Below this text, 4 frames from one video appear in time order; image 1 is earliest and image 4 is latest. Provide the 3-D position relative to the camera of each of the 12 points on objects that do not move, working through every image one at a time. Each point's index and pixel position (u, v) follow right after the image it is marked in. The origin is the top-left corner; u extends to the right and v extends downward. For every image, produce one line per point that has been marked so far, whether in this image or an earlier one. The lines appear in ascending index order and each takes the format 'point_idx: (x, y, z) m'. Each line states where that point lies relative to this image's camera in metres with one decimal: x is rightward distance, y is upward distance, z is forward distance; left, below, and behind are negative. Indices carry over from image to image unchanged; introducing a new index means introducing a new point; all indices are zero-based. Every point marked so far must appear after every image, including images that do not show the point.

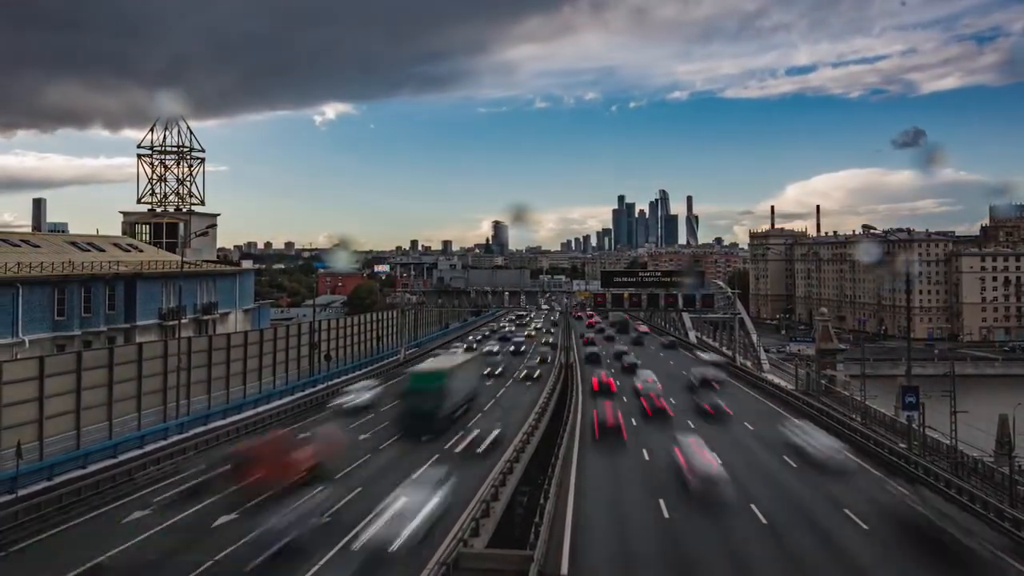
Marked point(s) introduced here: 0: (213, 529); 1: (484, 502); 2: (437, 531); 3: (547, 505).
0: (-7.6, -6.2, +17.6) m
1: (-0.7, -5.4, +17.4) m
2: (-1.9, -6.1, +17.5) m
3: (+1.0, -5.9, +19.0) m
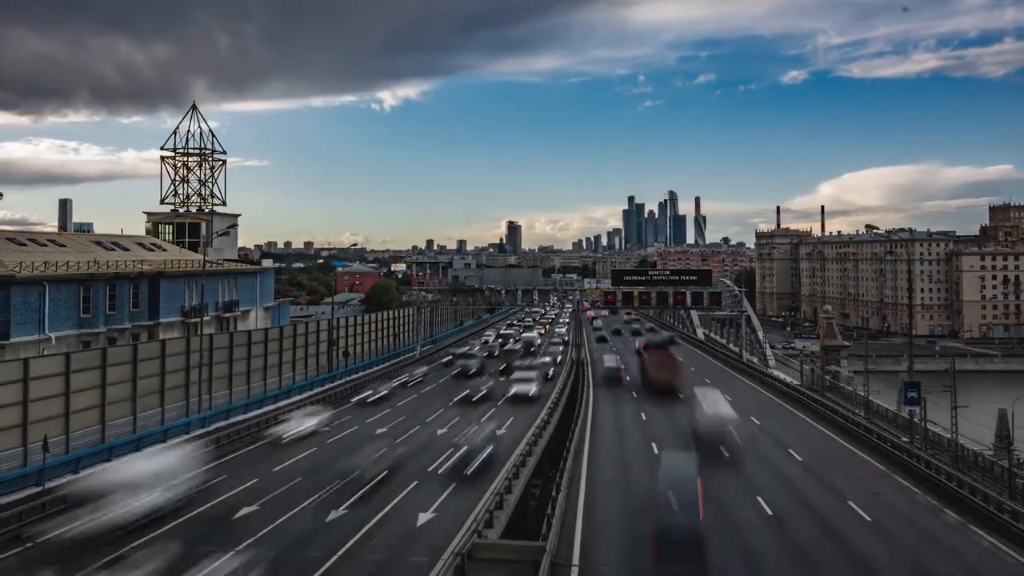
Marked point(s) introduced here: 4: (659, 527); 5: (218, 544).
0: (-7.3, -6.1, +18.7) m
1: (-0.4, -5.3, +18.3) m
2: (-1.6, -6.1, +18.5) m
3: (+1.3, -5.8, +19.9) m
4: (+4.0, -6.6, +19.7) m
5: (-7.0, -6.1, +16.9) m
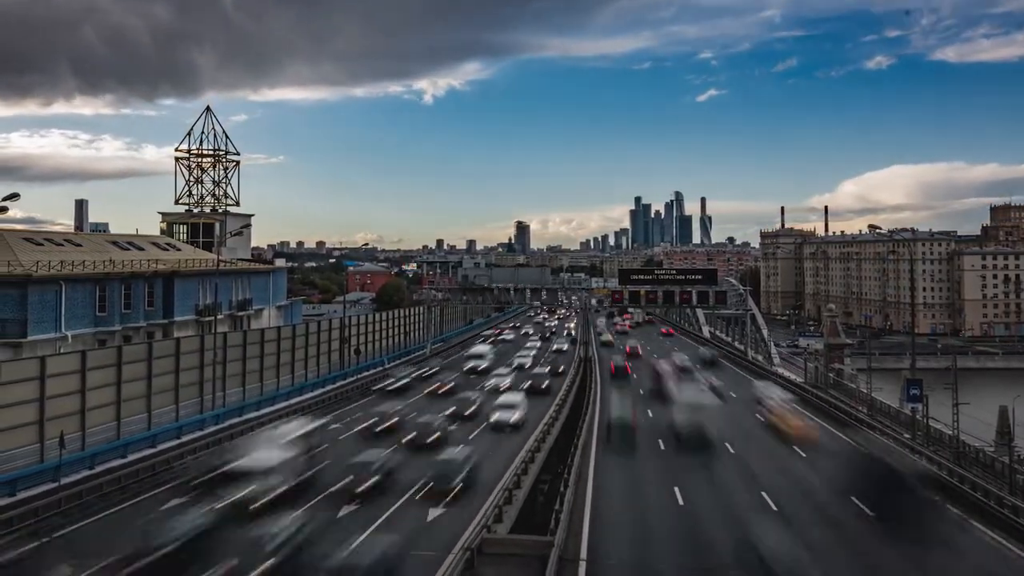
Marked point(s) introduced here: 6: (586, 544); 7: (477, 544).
0: (-7.1, -6.1, +19.4) m
1: (-0.1, -5.3, +18.9) m
2: (-1.4, -6.1, +19.1) m
3: (+1.6, -5.8, +20.5) m
4: (+4.3, -6.5, +20.2) m
5: (-6.8, -6.1, +17.5) m
6: (+1.9, -6.5, +18.3) m
7: (-0.7, -5.5, +15.5) m
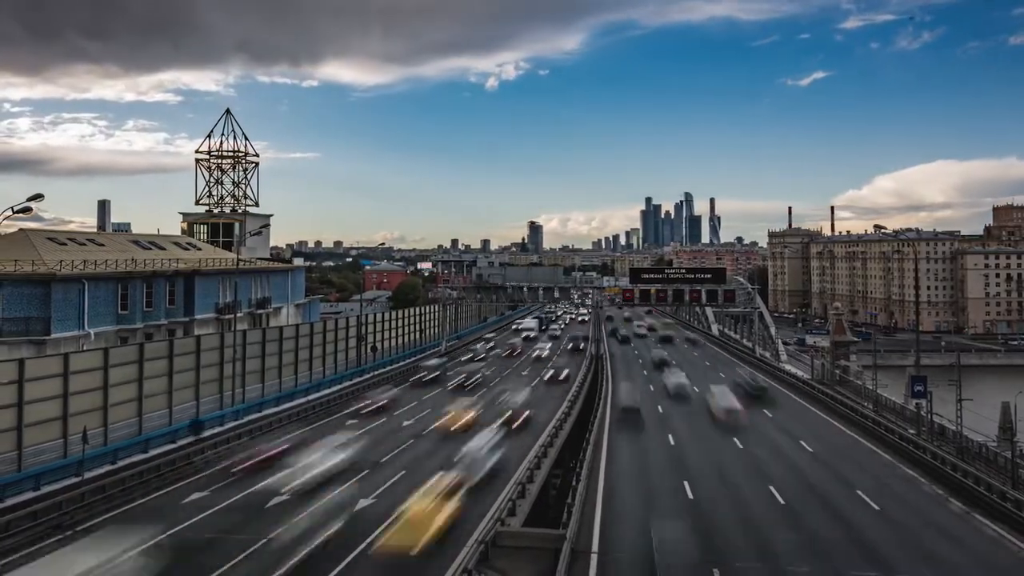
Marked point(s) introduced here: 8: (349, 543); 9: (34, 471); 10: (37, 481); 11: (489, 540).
0: (-6.7, -6.1, +20.3) m
1: (+0.2, -5.2, +19.7) m
2: (-1.0, -6.0, +19.9) m
3: (+2.0, -5.7, +21.3) m
4: (+4.7, -6.5, +20.9) m
5: (-6.4, -6.0, +18.5) m
6: (+2.2, -6.4, +19.1) m
7: (-0.4, -5.4, +16.3) m
8: (-3.8, -6.0, +17.6) m
9: (-13.0, -5.0, +19.9) m
10: (-13.0, -5.3, +20.0) m
11: (-0.5, -5.4, +15.9) m
